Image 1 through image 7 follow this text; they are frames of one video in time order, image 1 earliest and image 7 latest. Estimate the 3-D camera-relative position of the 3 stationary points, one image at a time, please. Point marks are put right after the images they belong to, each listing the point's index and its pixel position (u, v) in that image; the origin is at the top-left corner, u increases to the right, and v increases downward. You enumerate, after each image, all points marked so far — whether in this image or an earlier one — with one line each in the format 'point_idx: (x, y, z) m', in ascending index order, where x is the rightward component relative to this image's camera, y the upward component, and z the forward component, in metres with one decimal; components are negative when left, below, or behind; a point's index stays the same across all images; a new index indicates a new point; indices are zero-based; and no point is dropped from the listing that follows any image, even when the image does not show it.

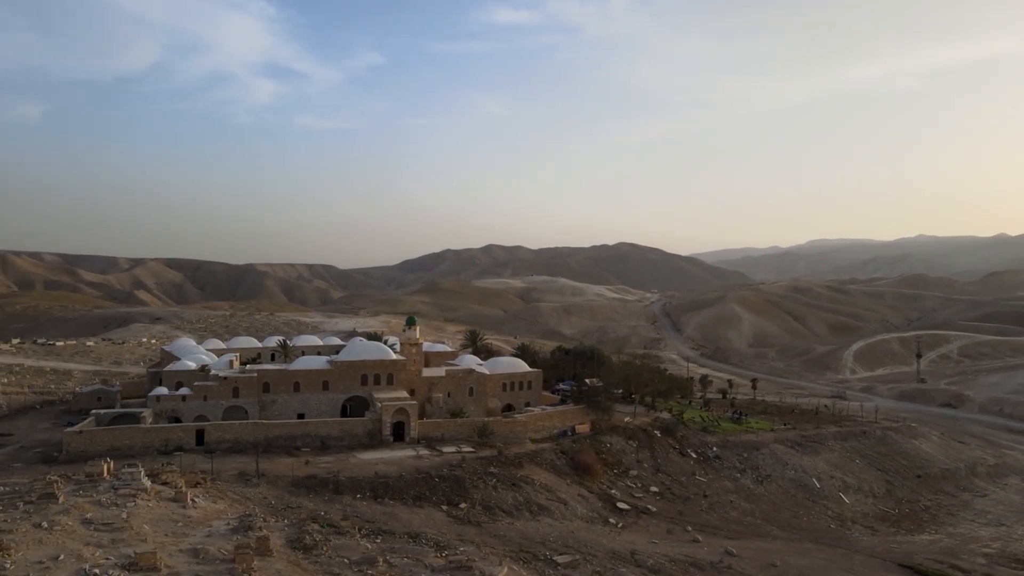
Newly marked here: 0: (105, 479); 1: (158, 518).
0: (-9.6, -4.5, +17.1) m
1: (-7.6, -5.0, +15.7) m
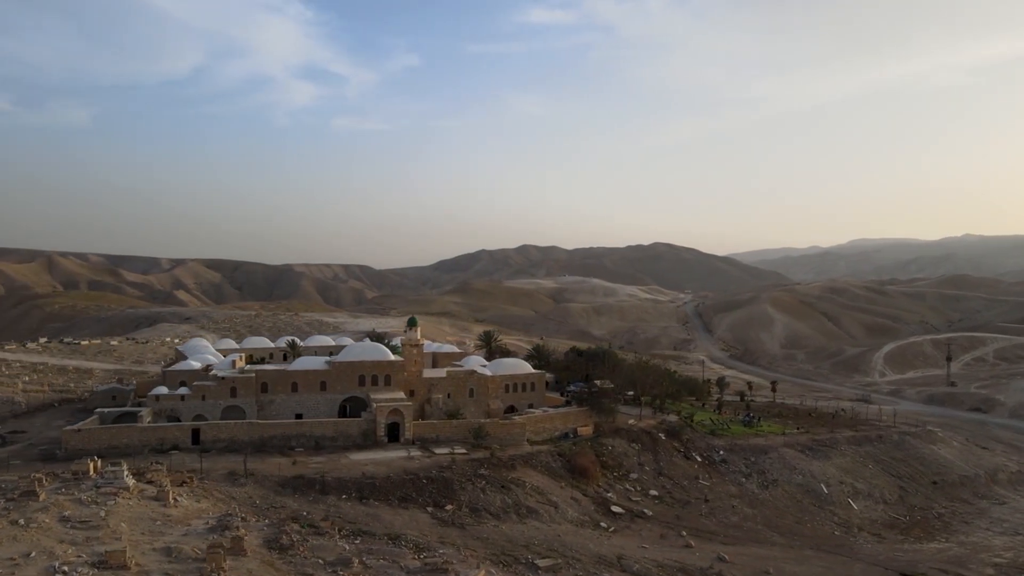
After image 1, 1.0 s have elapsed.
0: (-10.1, -4.5, +17.4) m
1: (-8.2, -5.0, +15.9) m
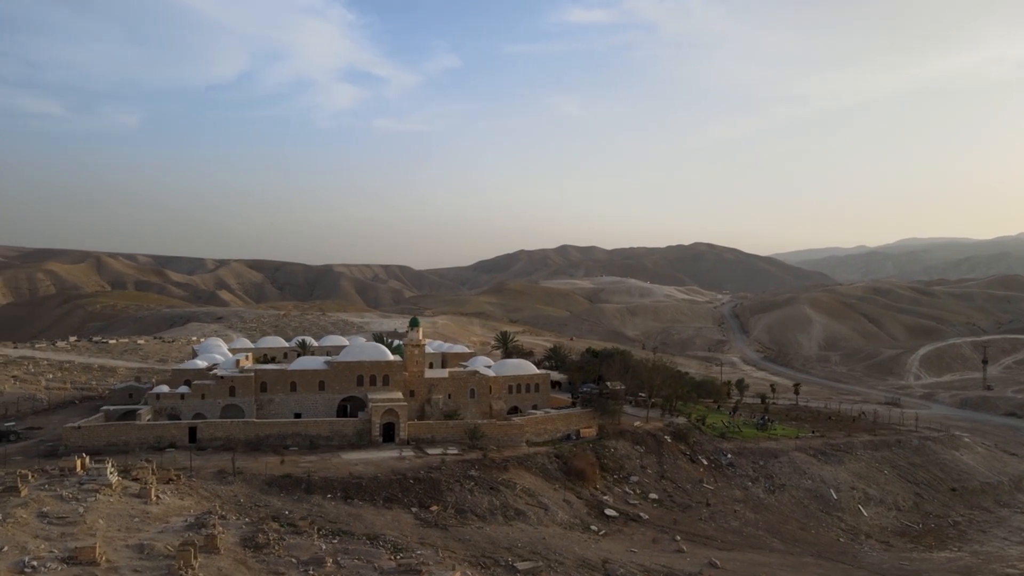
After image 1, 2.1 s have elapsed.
0: (-10.6, -4.5, +17.7) m
1: (-8.8, -5.0, +16.2) m
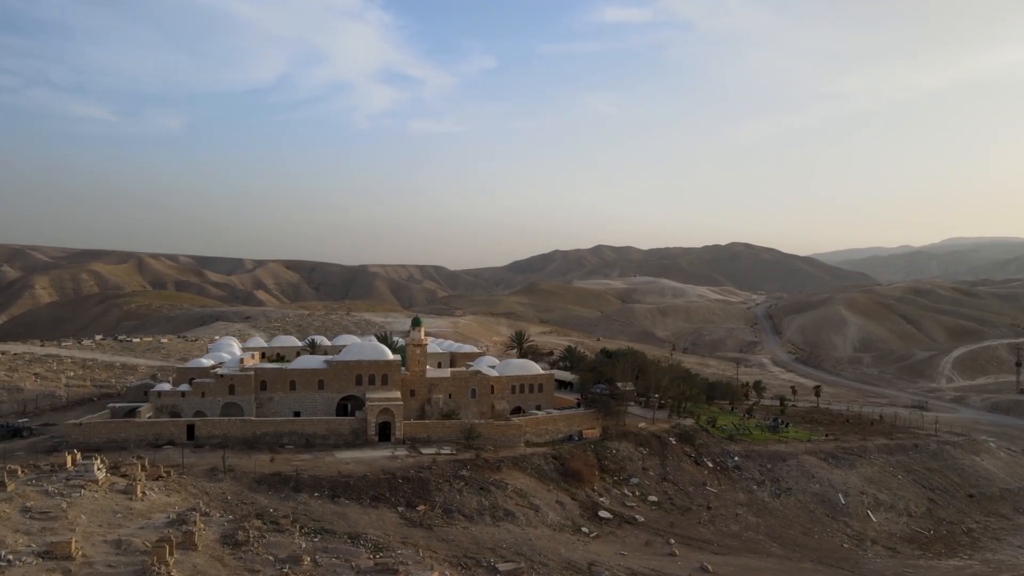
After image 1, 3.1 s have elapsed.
0: (-11.1, -4.5, +18.1) m
1: (-9.3, -5.0, +16.4) m
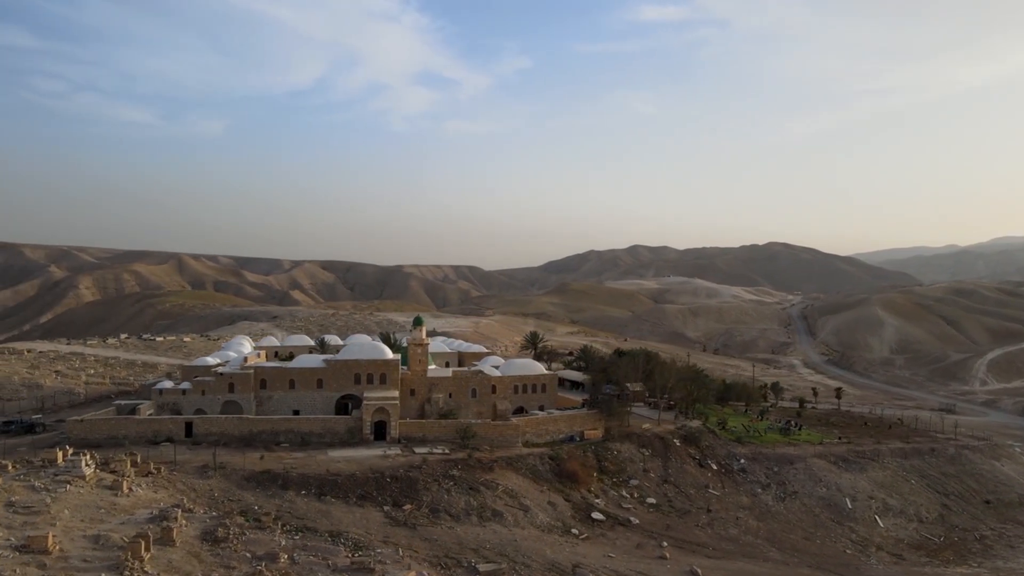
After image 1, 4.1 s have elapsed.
0: (-11.6, -4.5, +18.4) m
1: (-9.8, -4.9, +16.7) m
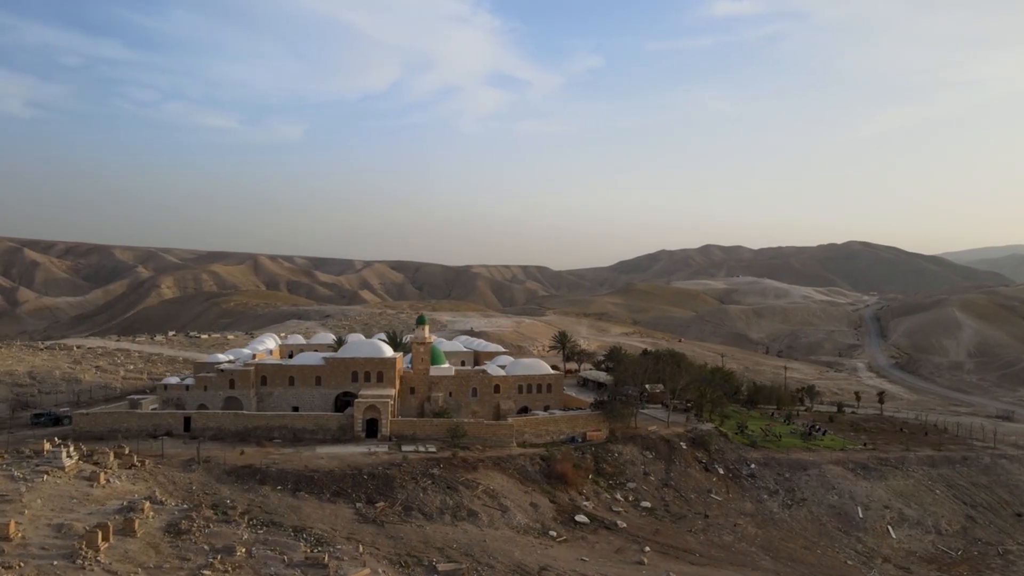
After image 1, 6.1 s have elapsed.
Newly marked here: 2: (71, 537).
0: (-12.4, -4.4, +19.2) m
1: (-10.9, -4.9, +17.4) m
2: (-9.4, -5.3, +15.6) m
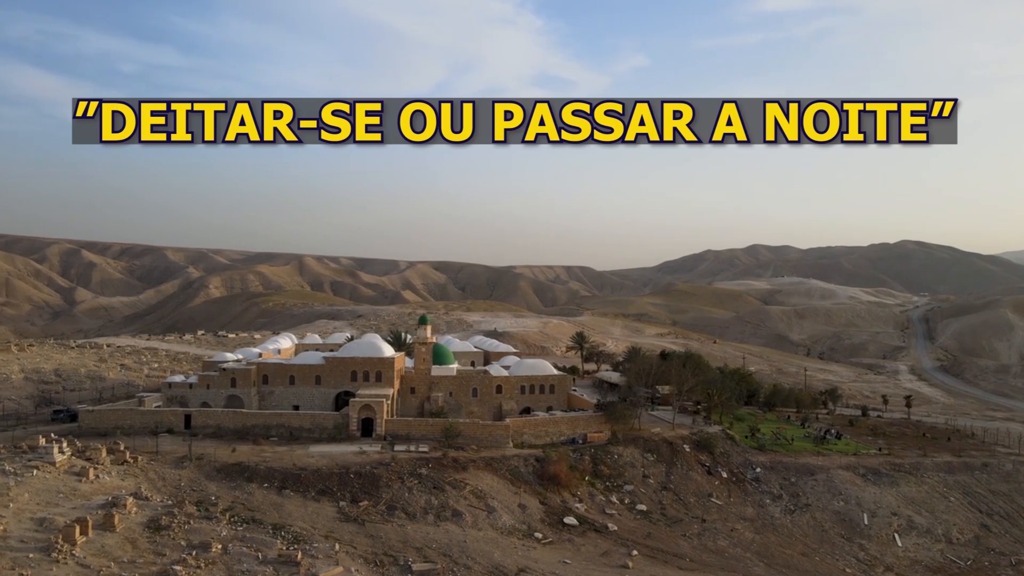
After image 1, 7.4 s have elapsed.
0: (-13.0, -4.4, +19.8) m
1: (-11.5, -4.9, +17.9) m
2: (-10.1, -5.3, +16.1) m
